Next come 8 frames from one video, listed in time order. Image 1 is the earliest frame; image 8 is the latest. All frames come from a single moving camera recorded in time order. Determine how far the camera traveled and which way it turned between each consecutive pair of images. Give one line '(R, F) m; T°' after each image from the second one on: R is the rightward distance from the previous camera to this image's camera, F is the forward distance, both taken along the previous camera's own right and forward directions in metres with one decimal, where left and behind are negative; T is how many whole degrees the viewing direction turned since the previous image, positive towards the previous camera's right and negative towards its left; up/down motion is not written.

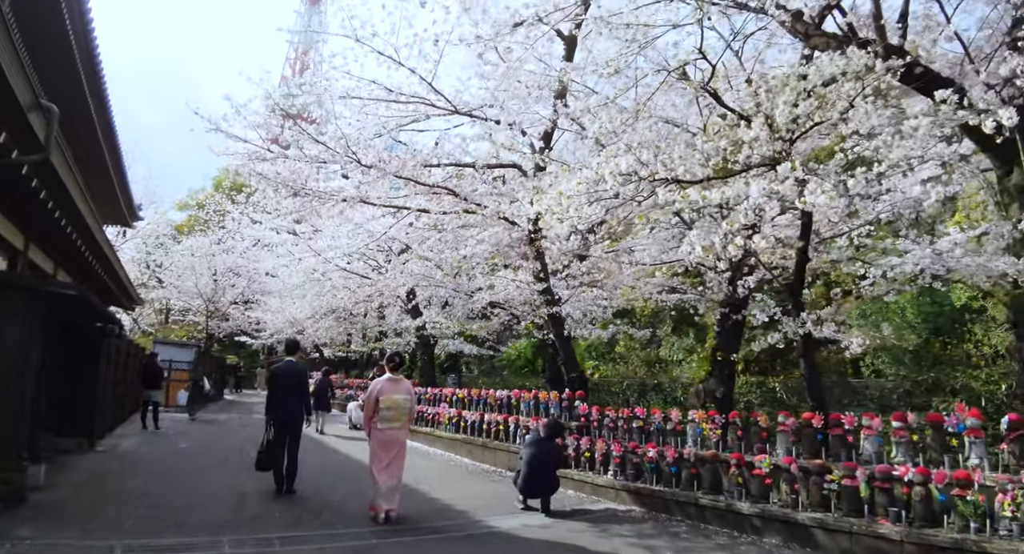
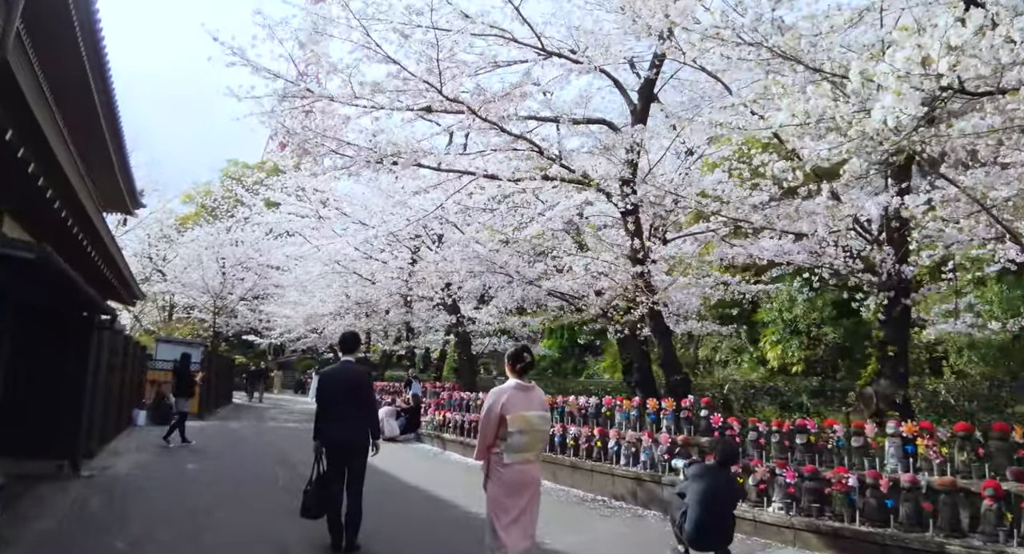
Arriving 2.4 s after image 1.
(-1.1, +2.2) m; 0°
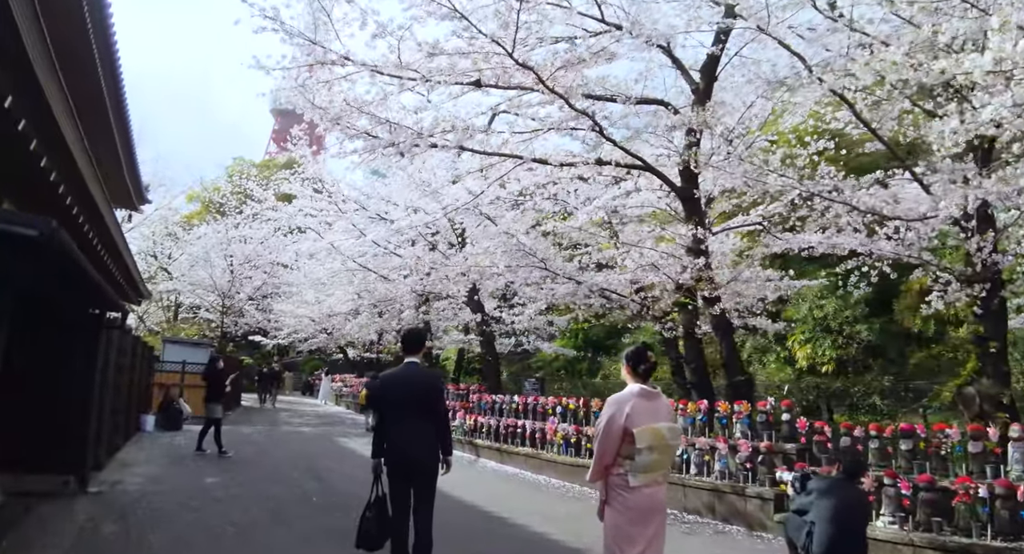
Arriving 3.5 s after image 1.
(-0.6, +0.8) m; 0°
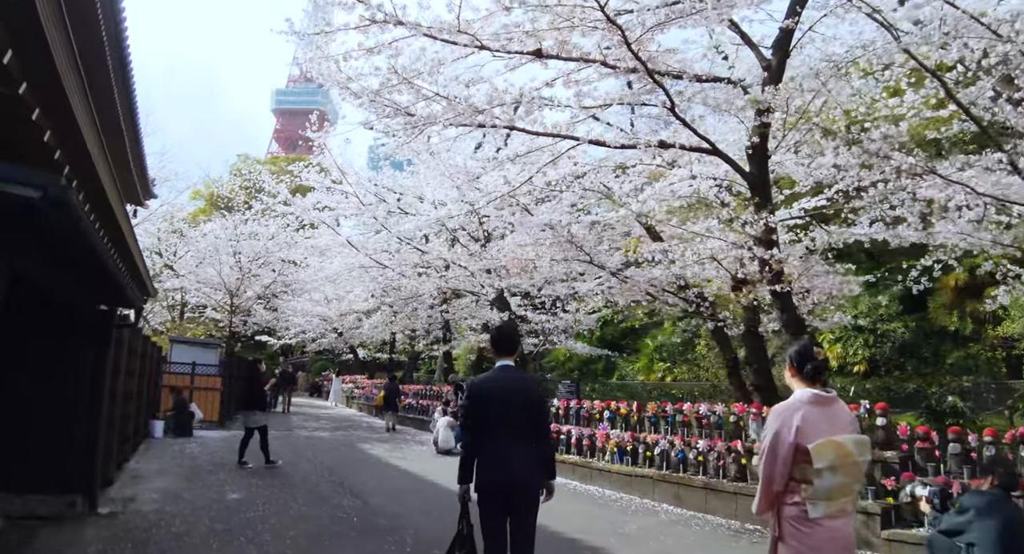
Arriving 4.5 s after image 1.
(-0.5, +0.8) m; 0°
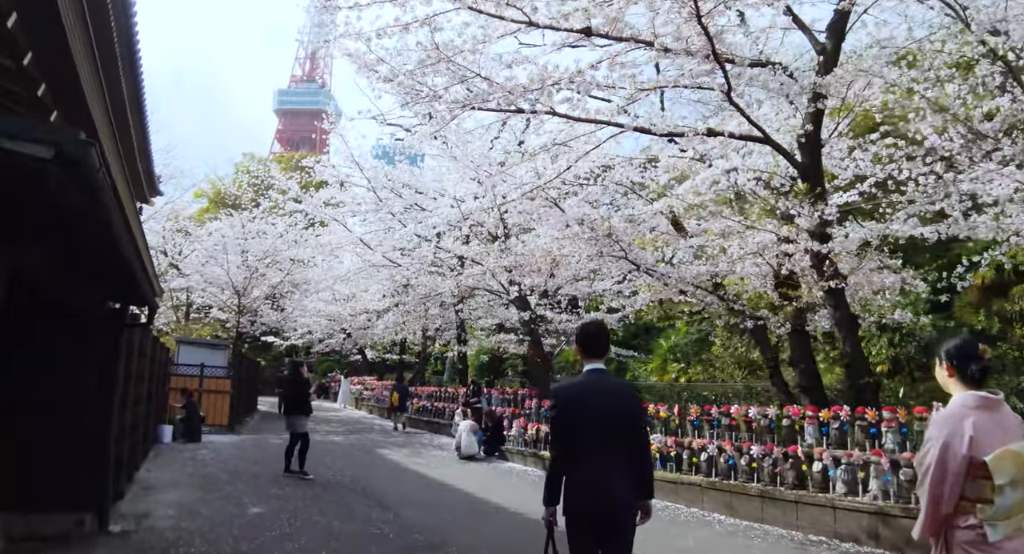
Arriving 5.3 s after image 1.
(-0.3, +0.5) m; 0°
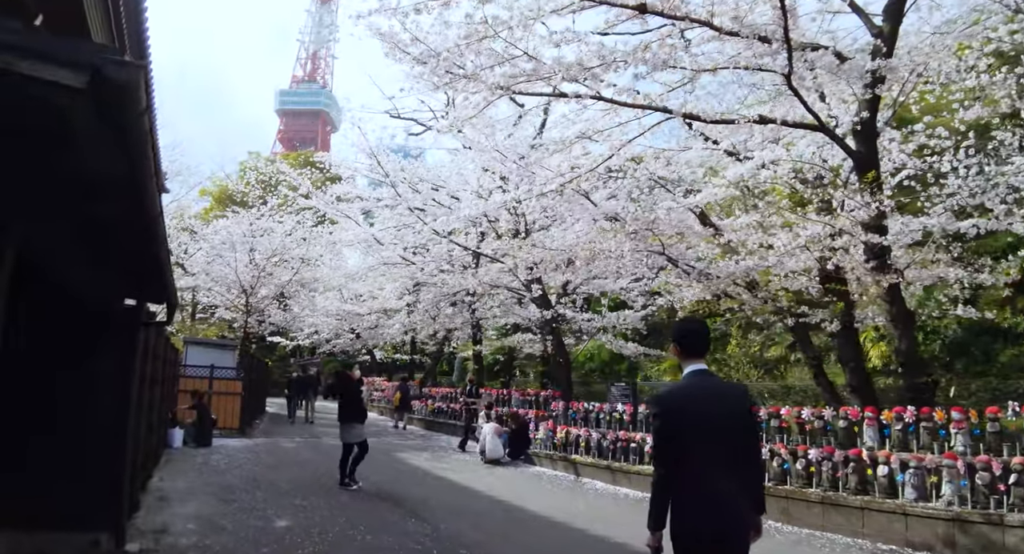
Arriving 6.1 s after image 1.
(-0.3, +0.4) m; 0°
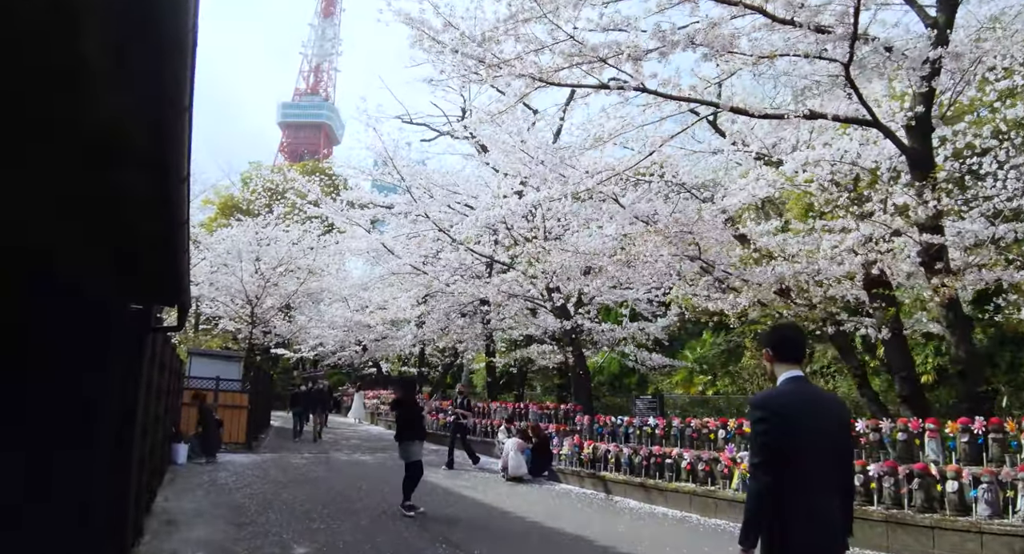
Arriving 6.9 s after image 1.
(-0.3, +0.4) m; 0°
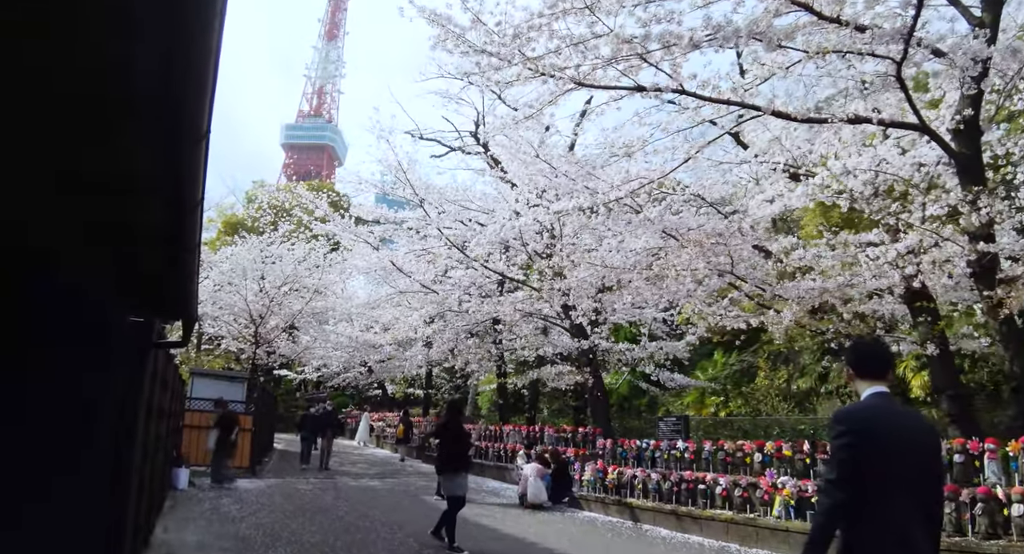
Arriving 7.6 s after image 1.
(-0.2, +0.4) m; 0°
